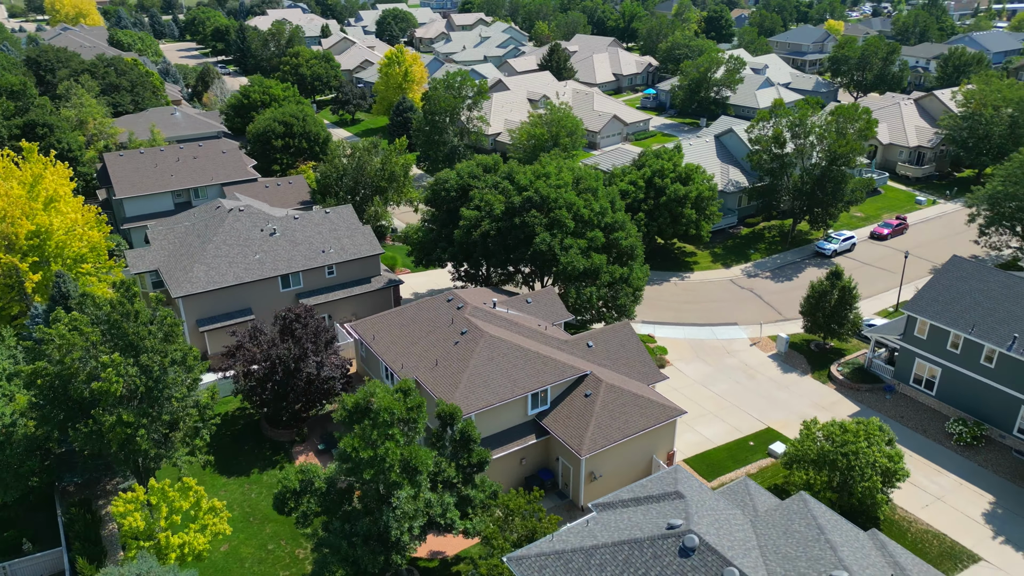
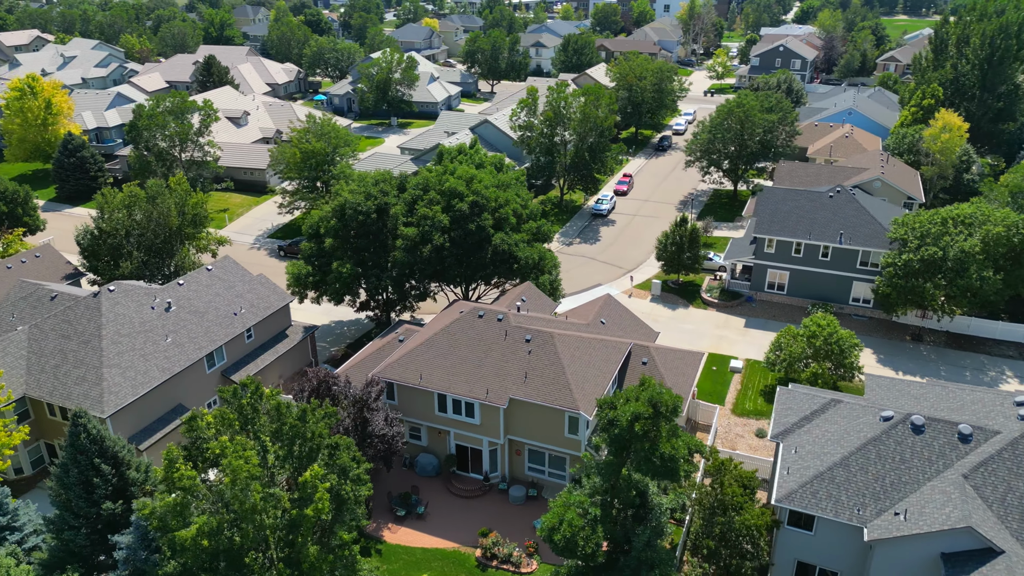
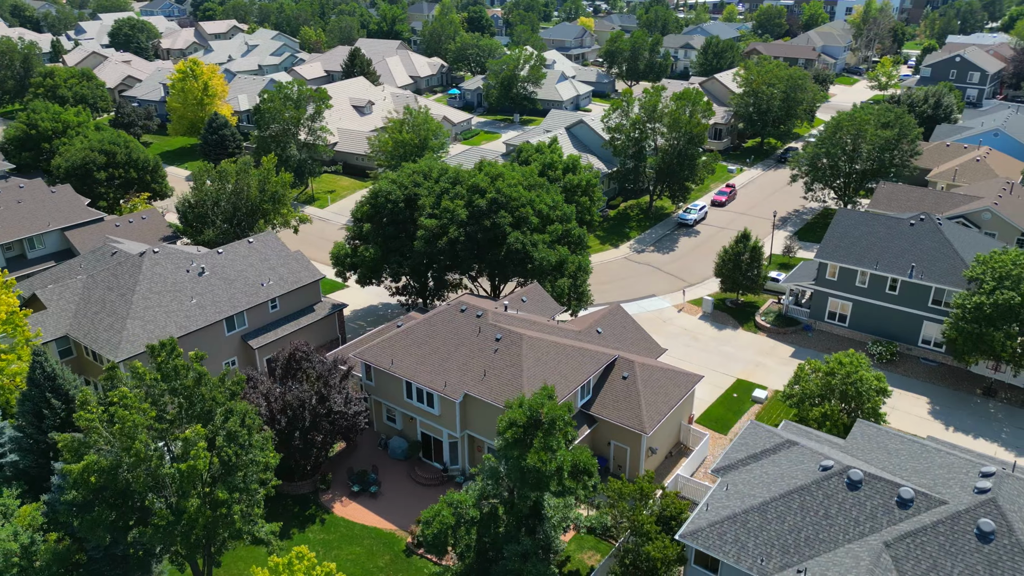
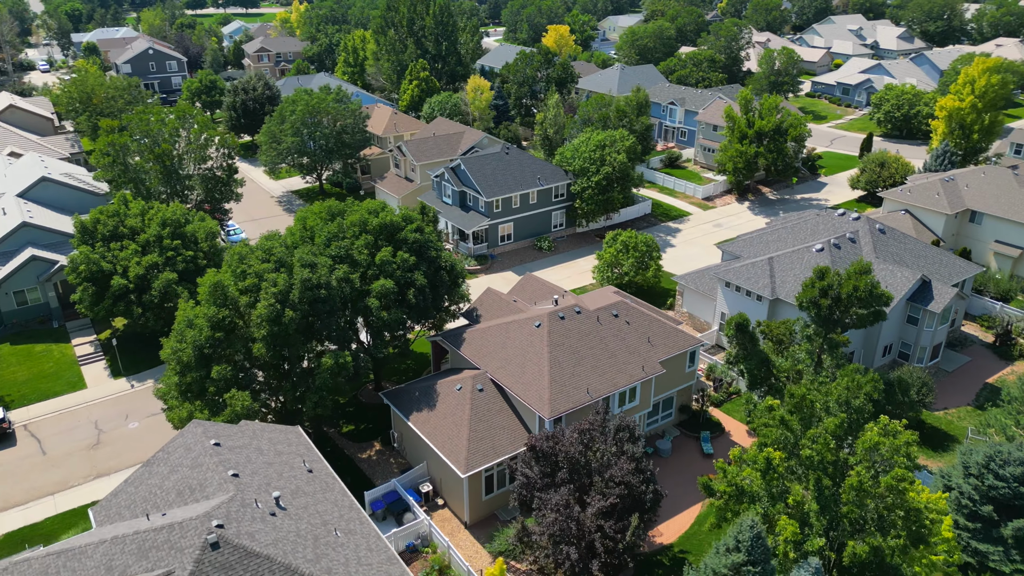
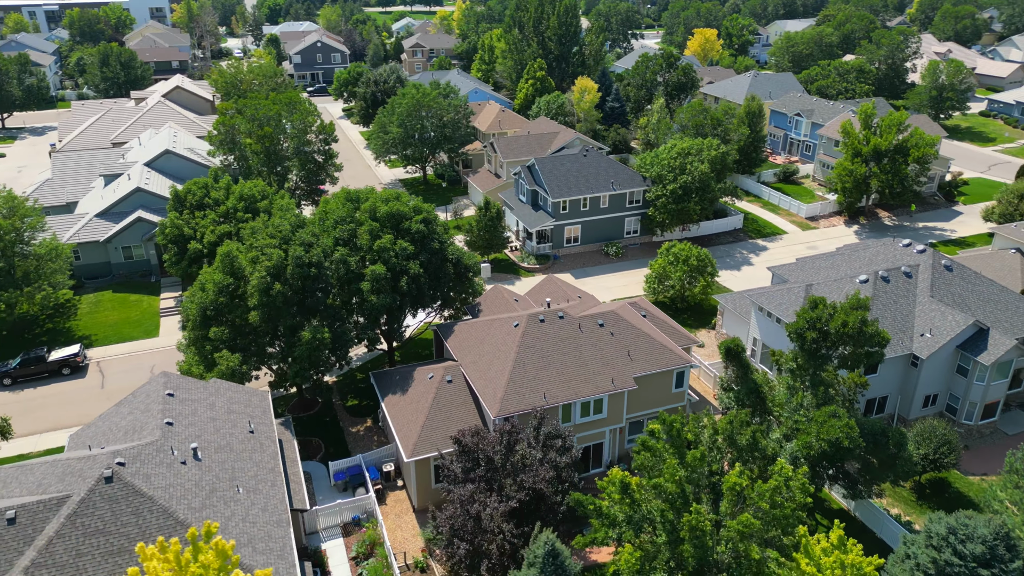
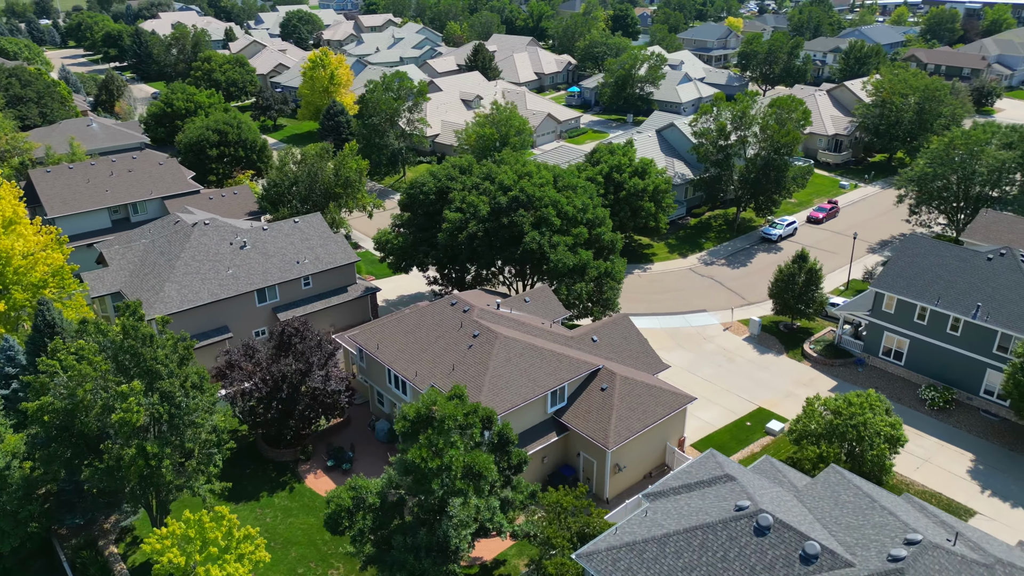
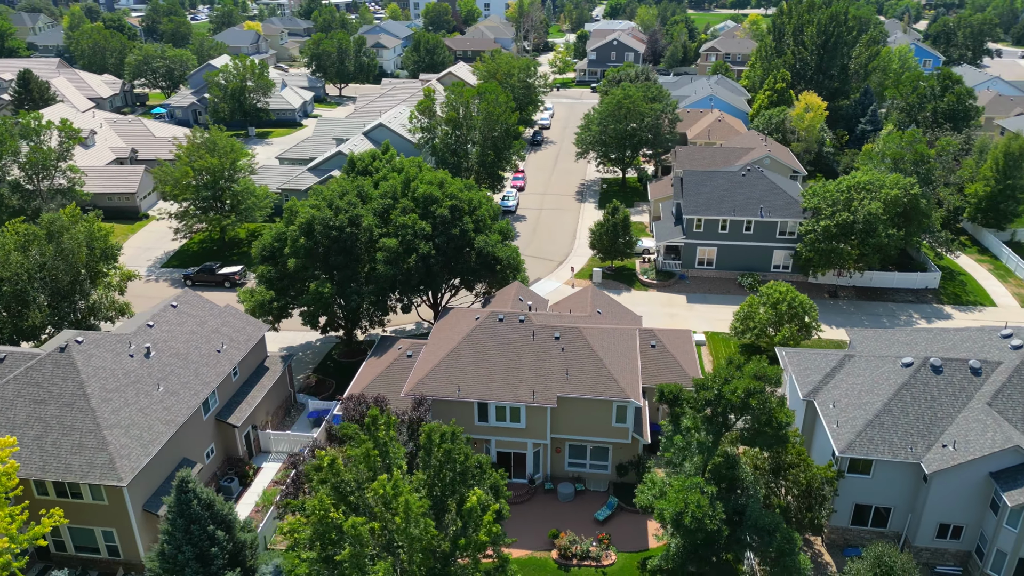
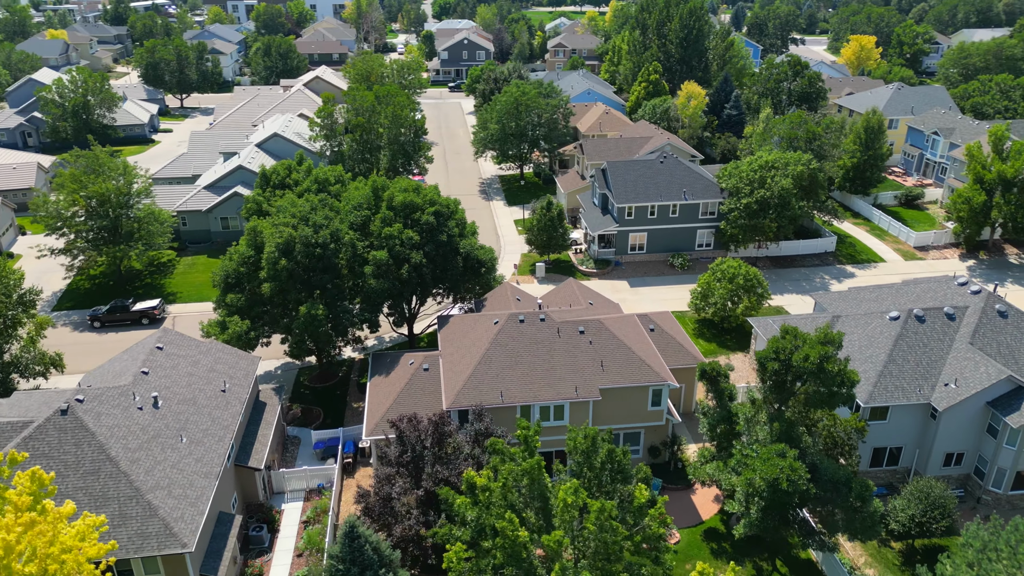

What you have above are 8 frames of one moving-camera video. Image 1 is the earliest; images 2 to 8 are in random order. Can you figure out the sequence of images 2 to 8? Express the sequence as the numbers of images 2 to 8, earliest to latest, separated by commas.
6, 3, 2, 7, 8, 5, 4
